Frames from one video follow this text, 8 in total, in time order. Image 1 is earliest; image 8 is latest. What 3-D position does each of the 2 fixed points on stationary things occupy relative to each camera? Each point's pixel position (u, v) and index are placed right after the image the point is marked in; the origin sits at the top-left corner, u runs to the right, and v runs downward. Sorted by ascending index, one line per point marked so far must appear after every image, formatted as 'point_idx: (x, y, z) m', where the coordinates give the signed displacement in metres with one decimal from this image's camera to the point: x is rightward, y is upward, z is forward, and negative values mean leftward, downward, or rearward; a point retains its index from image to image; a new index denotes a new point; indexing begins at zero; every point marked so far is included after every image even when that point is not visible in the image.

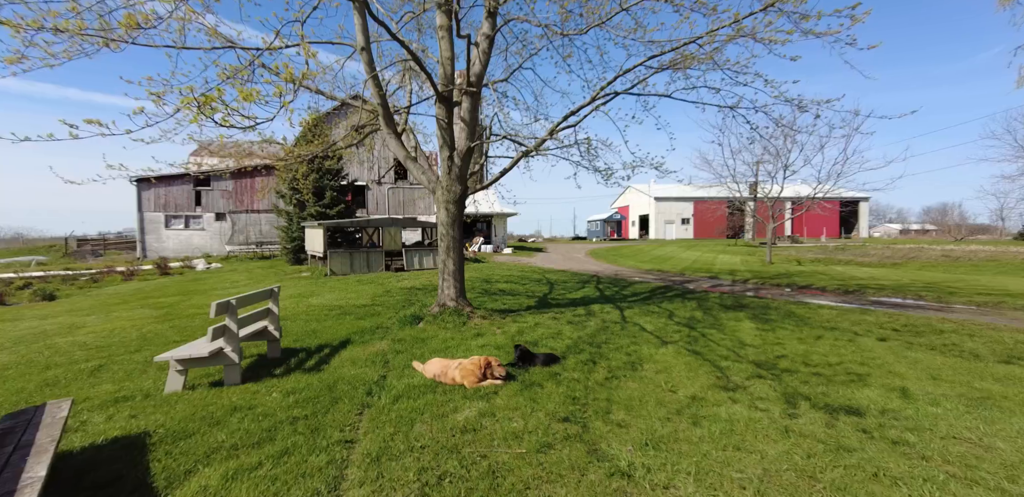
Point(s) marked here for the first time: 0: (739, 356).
0: (+3.3, -1.5, +6.3) m
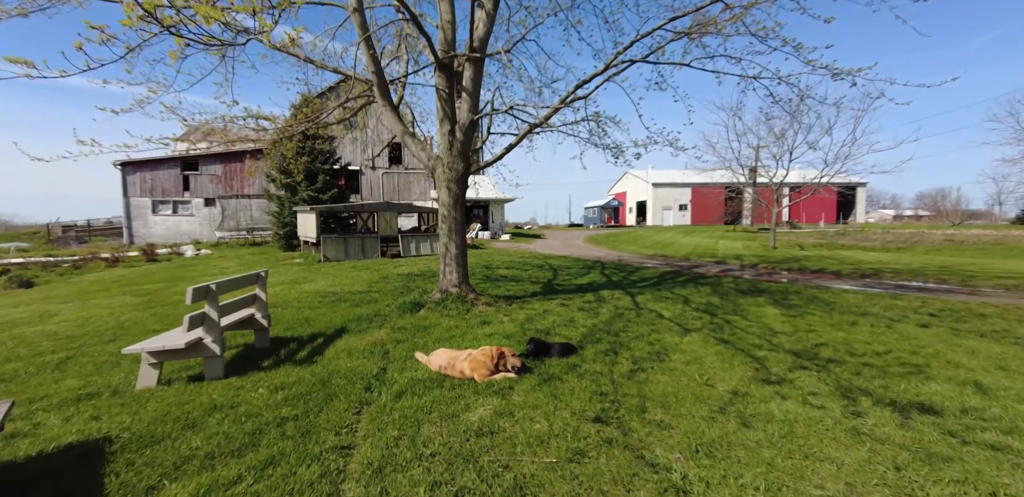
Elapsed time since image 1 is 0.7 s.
0: (+3.5, -1.3, +5.8) m
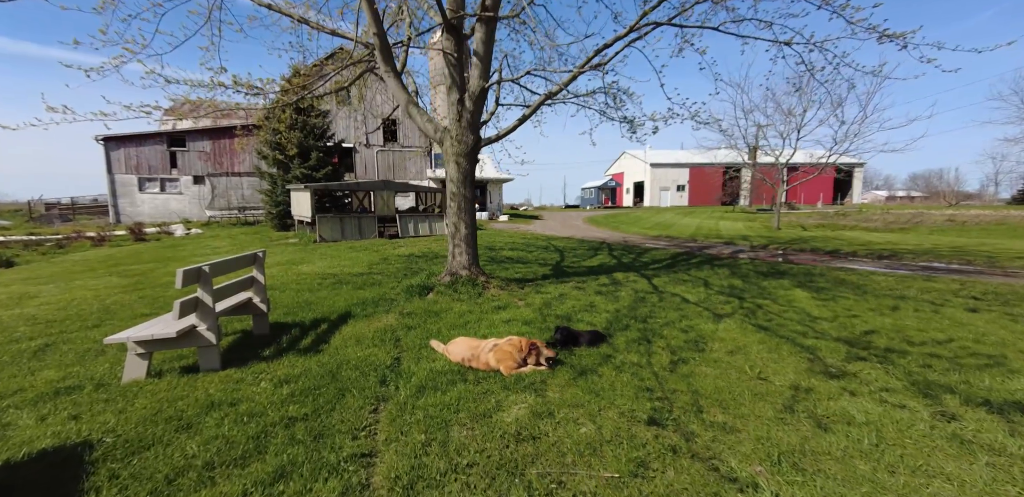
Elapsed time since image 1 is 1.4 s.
0: (+3.7, -1.0, +5.4) m
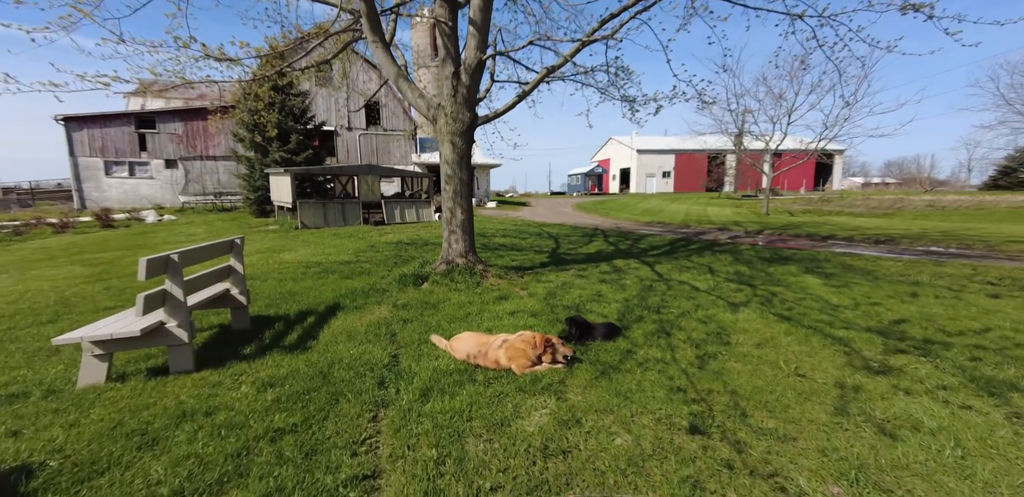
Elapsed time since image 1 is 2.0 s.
0: (+3.8, -0.8, +5.1) m
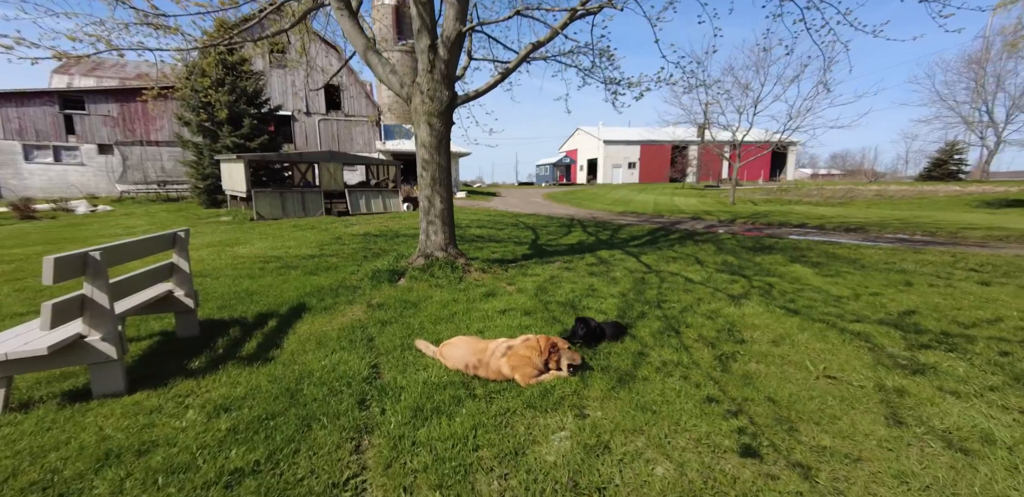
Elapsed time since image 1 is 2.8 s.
0: (+3.7, -0.7, +4.9) m
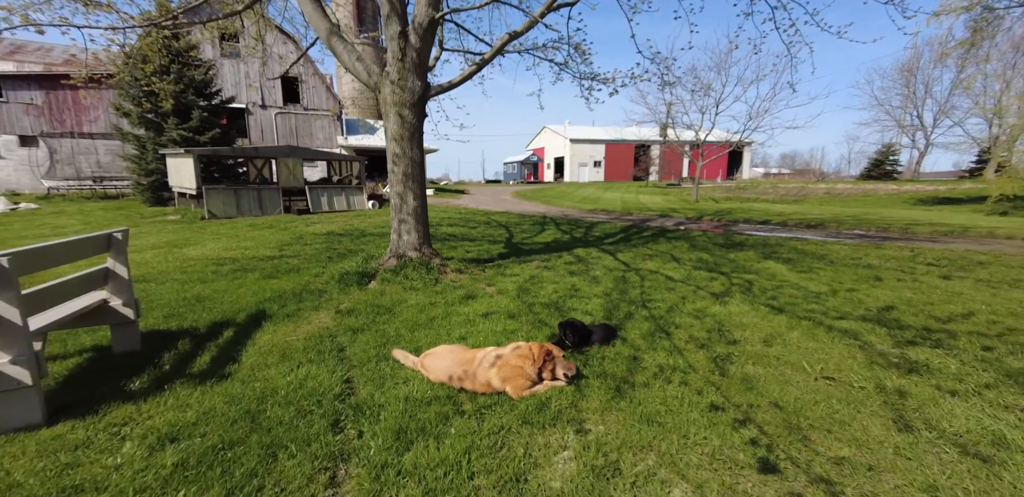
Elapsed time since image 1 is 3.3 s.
0: (+3.6, -0.7, +4.9) m
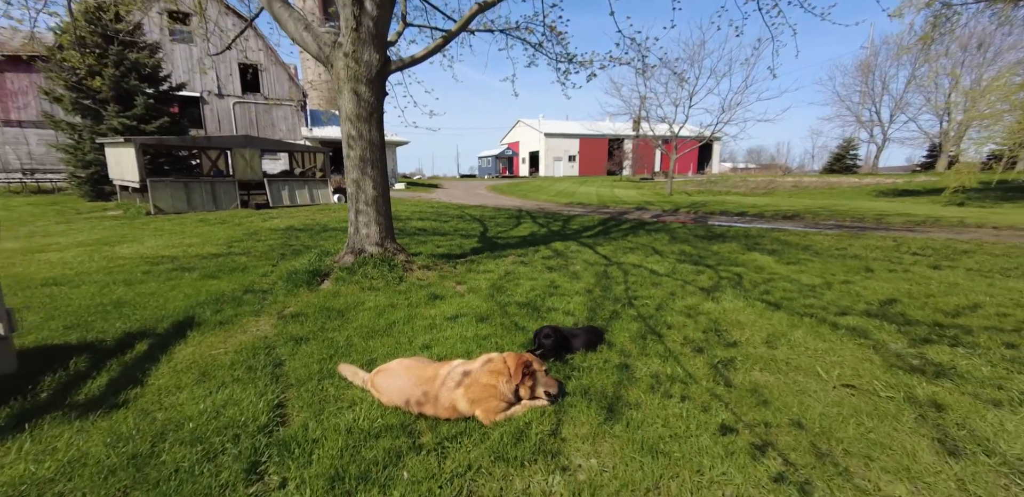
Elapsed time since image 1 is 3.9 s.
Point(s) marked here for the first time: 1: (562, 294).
0: (+3.3, -0.6, +4.5) m
1: (+0.5, -0.5, +4.8) m
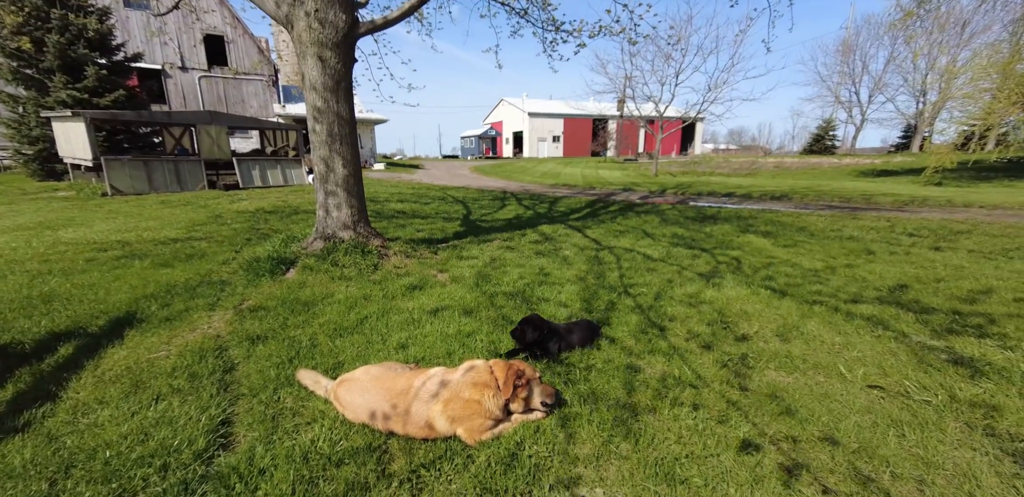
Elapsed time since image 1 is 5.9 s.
0: (+3.1, -0.4, +4.2) m
1: (+0.4, -0.3, +4.5) m
